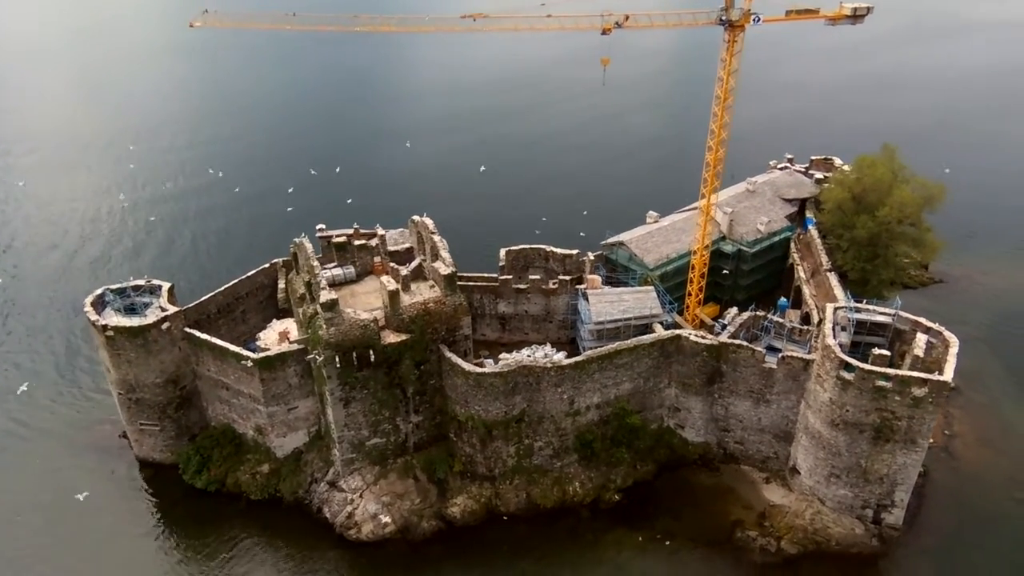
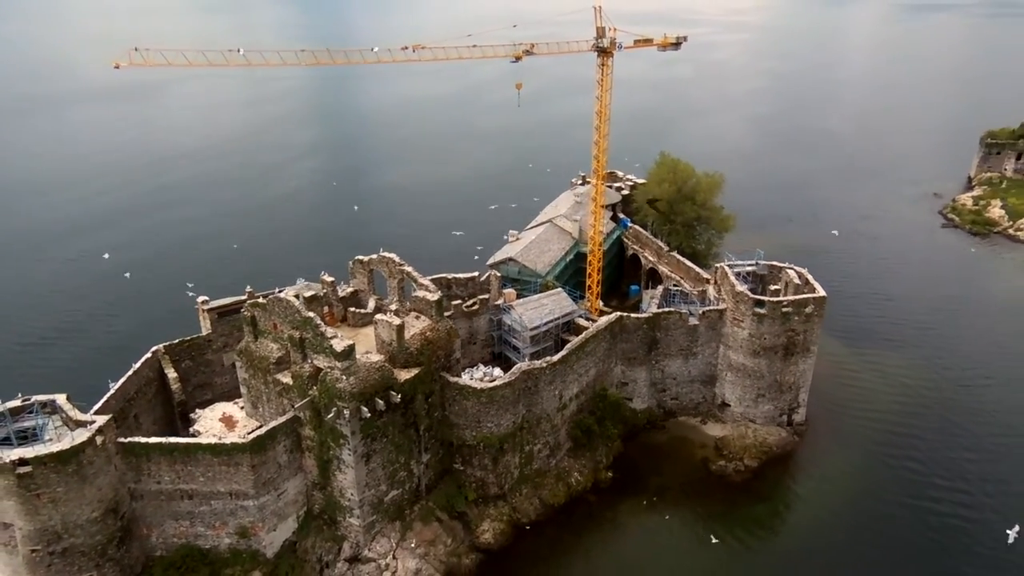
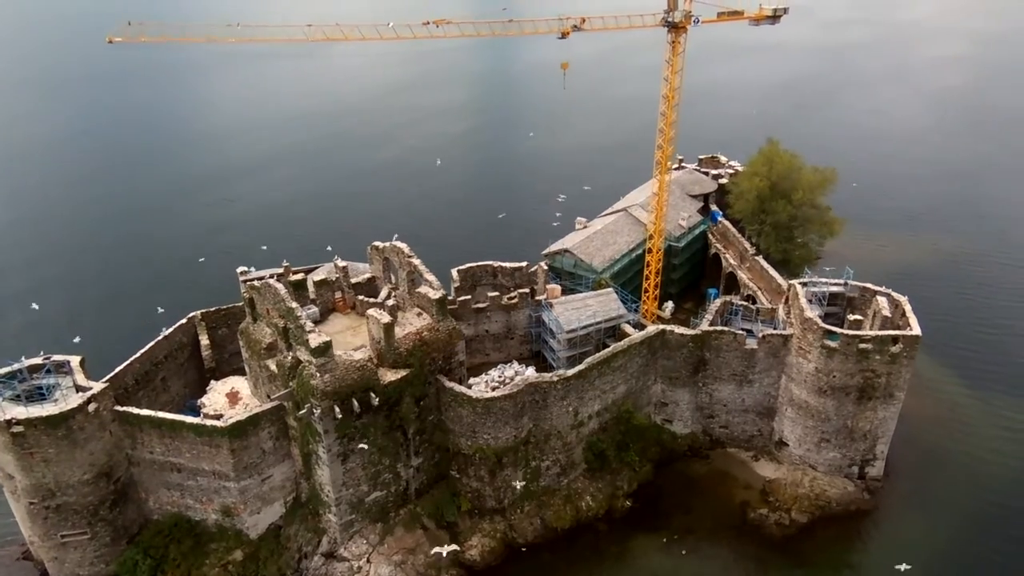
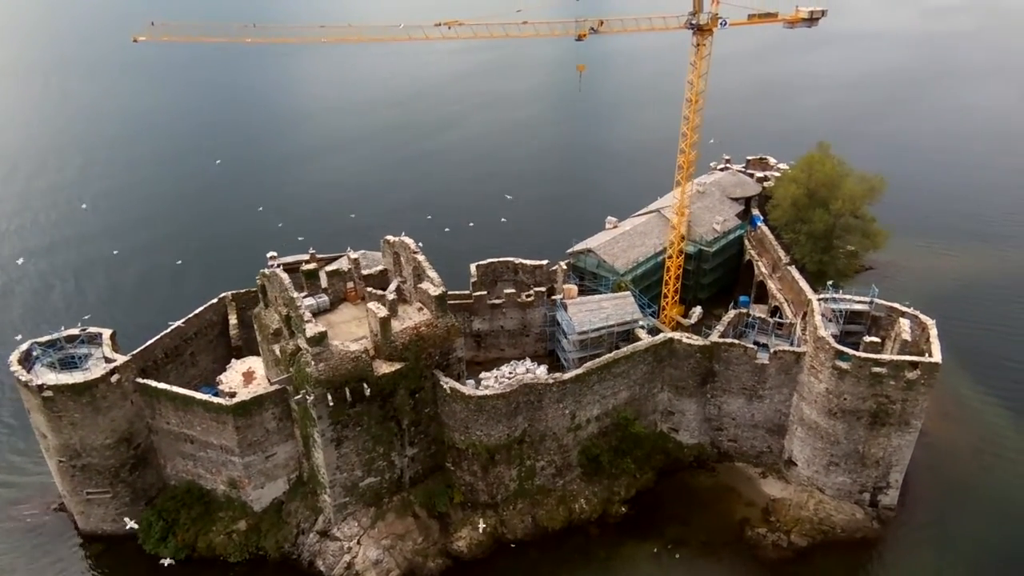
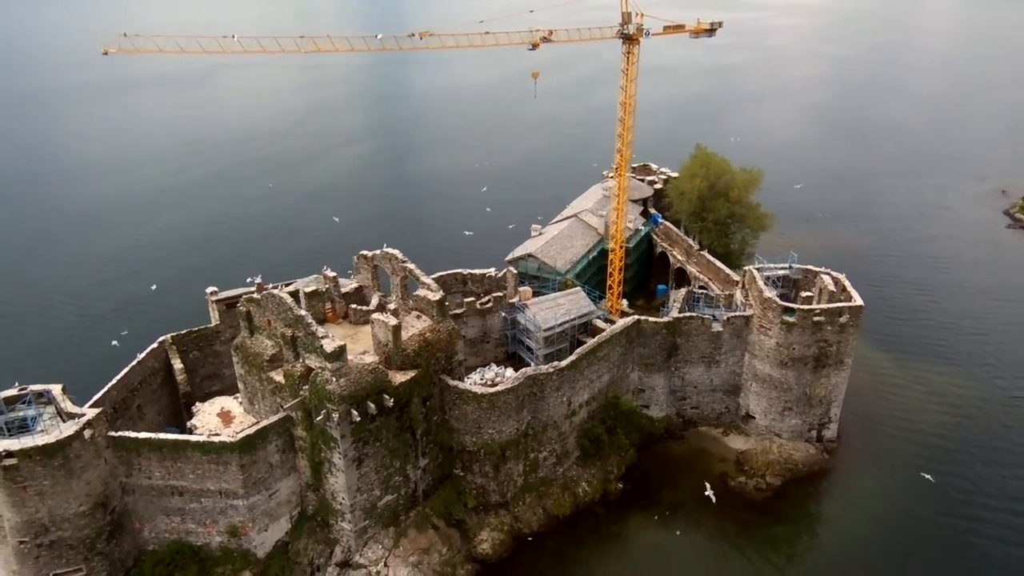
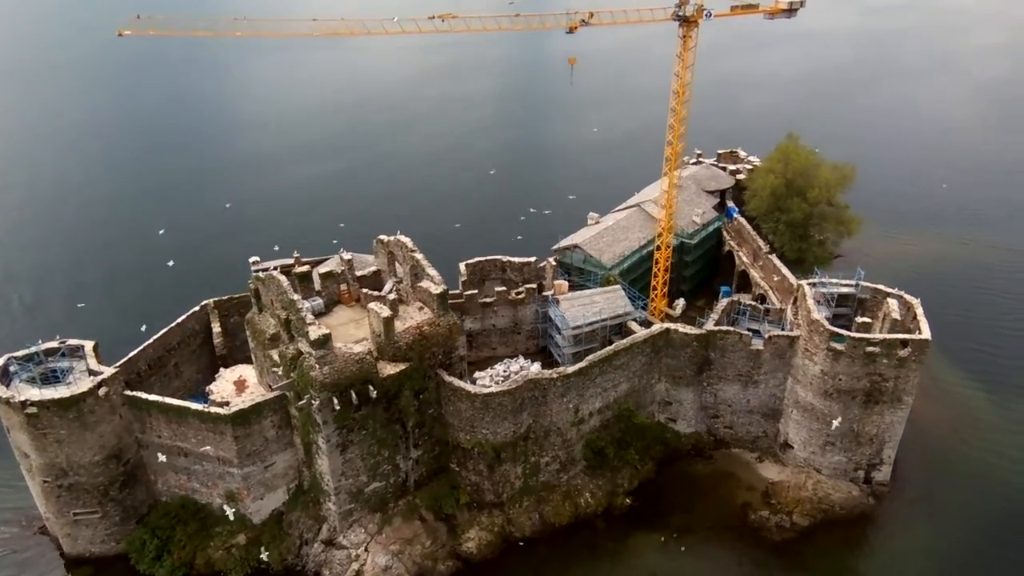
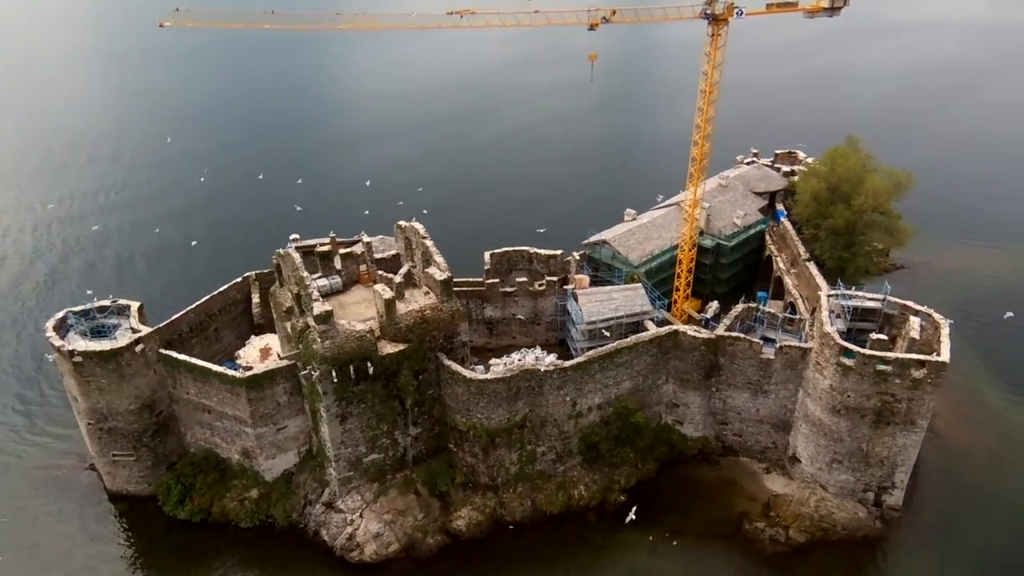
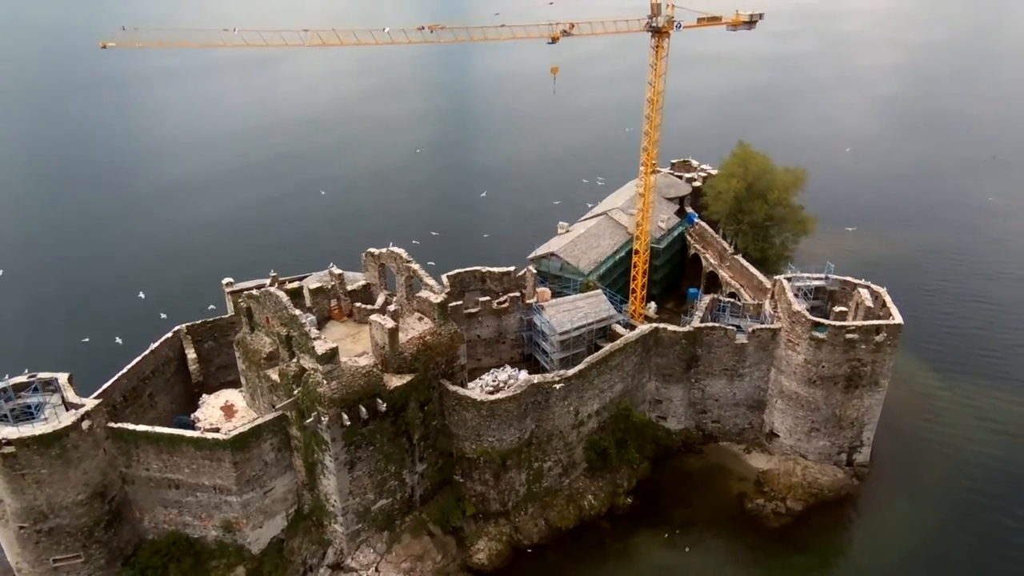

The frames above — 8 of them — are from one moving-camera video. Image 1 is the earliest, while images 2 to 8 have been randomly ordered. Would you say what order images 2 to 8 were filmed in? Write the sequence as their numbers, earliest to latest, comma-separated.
7, 4, 6, 3, 8, 5, 2
